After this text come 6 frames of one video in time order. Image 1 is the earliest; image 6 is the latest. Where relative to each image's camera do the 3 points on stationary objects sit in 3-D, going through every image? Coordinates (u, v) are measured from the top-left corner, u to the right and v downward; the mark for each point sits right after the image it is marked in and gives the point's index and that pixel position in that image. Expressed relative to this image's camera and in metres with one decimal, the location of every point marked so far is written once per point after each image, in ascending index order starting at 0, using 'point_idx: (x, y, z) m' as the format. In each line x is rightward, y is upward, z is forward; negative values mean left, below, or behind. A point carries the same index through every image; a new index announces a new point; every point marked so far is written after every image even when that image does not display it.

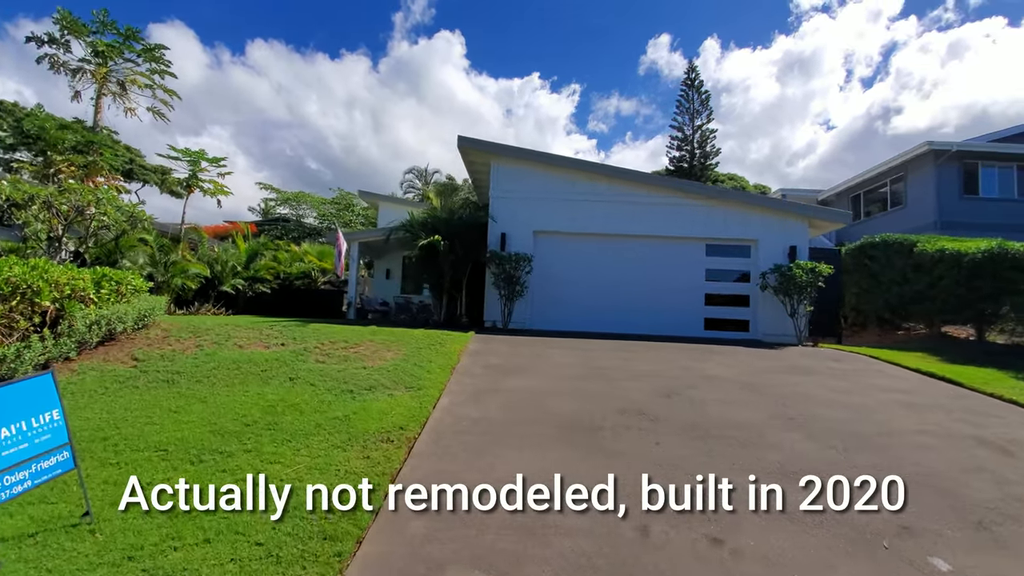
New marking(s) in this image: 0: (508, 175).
0: (-0.1, +2.8, +12.2) m
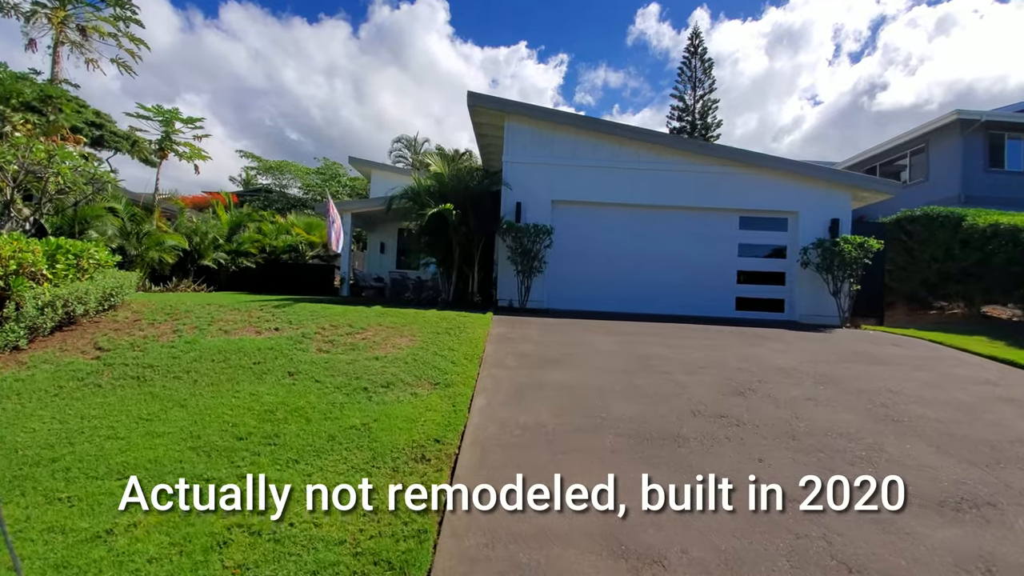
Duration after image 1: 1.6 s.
0: (+0.2, +3.4, +11.0) m
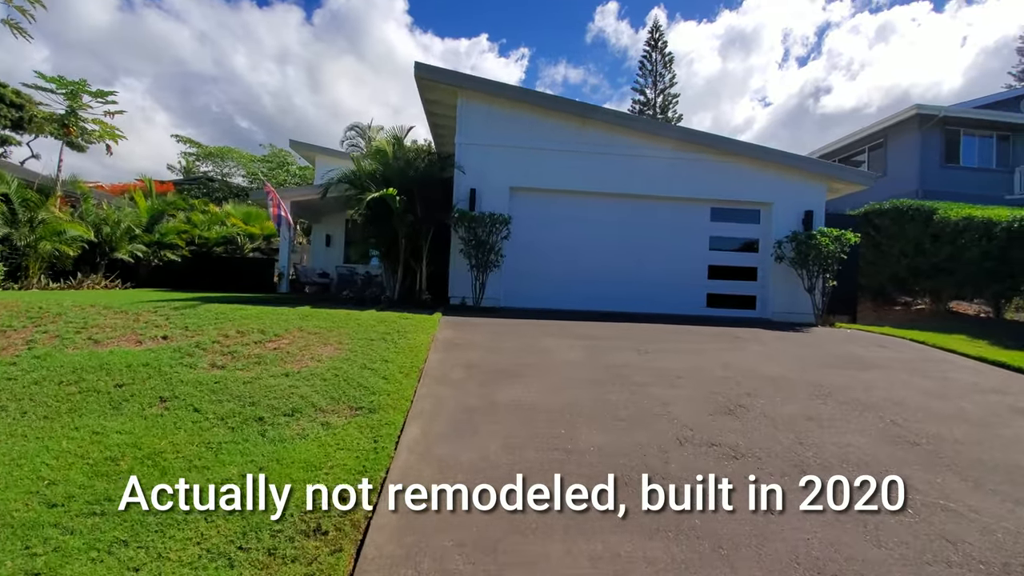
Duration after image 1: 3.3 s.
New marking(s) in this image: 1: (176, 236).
0: (-0.7, +3.4, +9.8) m
1: (-10.2, +1.6, +15.3) m
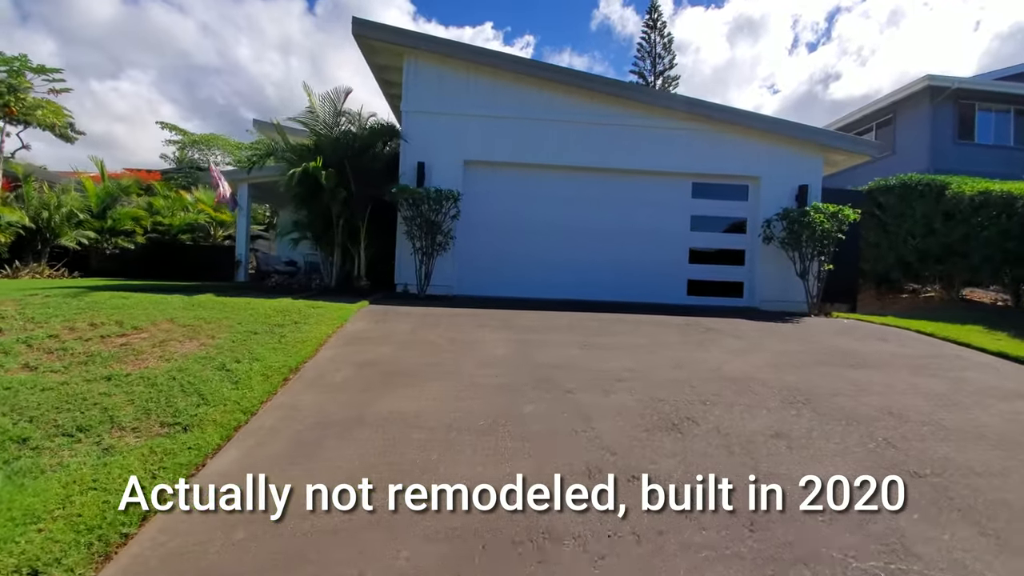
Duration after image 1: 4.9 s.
0: (-1.5, +3.7, +8.7) m
1: (-11.0, +1.9, +14.3) m
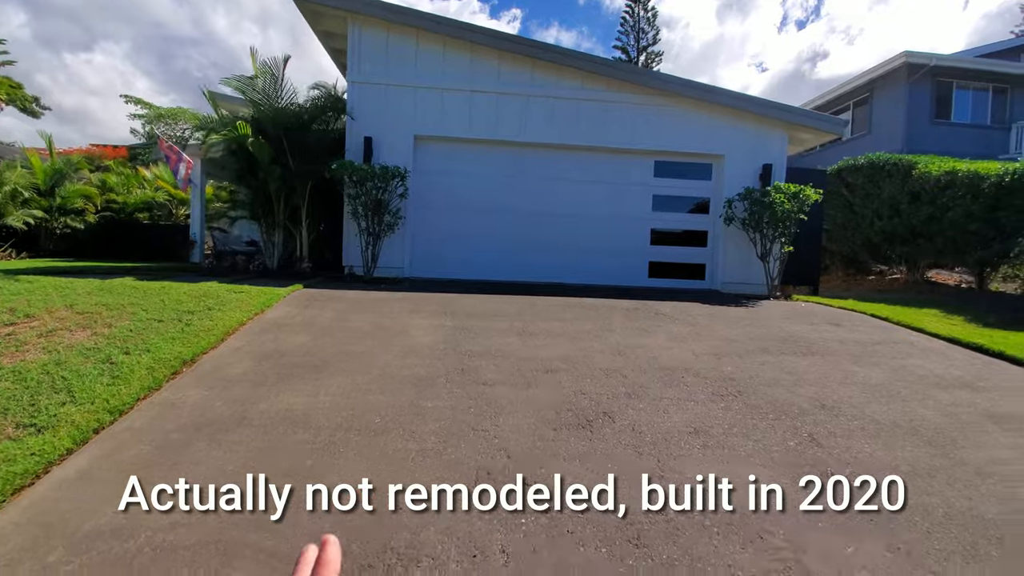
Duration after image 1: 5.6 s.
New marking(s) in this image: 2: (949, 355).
0: (-2.3, +4.0, +8.2) m
1: (-11.9, +2.5, +13.6) m
2: (+4.4, -0.7, +5.0) m
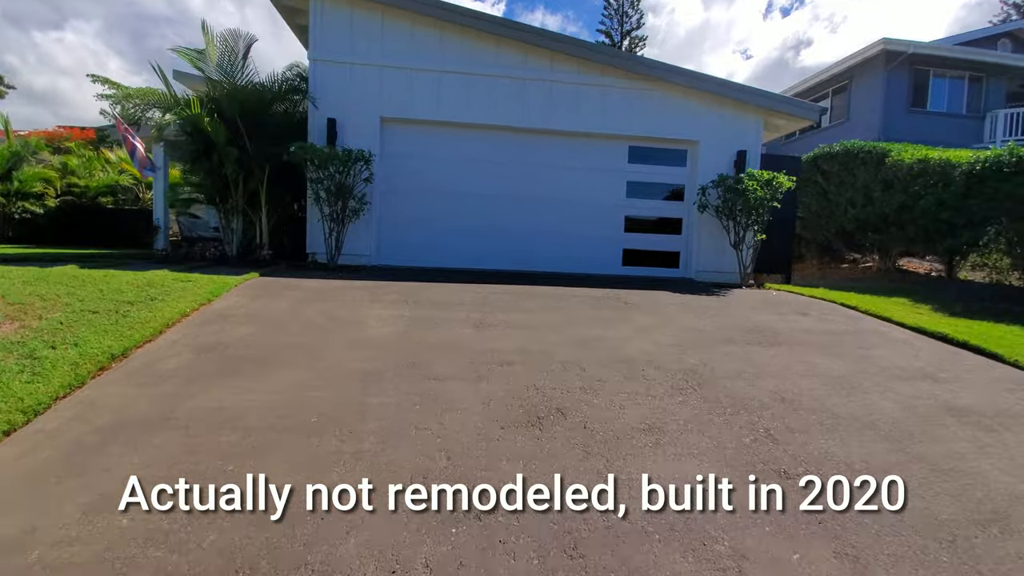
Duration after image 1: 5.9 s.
0: (-2.8, +4.2, +7.9) m
1: (-12.5, +2.8, +13.0) m
2: (+4.0, -0.6, +4.9) m
